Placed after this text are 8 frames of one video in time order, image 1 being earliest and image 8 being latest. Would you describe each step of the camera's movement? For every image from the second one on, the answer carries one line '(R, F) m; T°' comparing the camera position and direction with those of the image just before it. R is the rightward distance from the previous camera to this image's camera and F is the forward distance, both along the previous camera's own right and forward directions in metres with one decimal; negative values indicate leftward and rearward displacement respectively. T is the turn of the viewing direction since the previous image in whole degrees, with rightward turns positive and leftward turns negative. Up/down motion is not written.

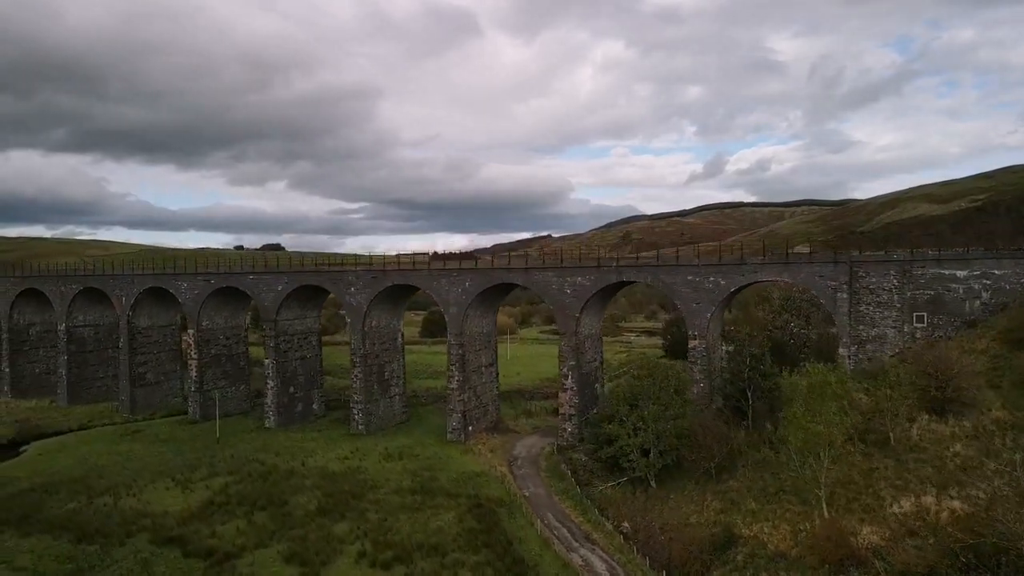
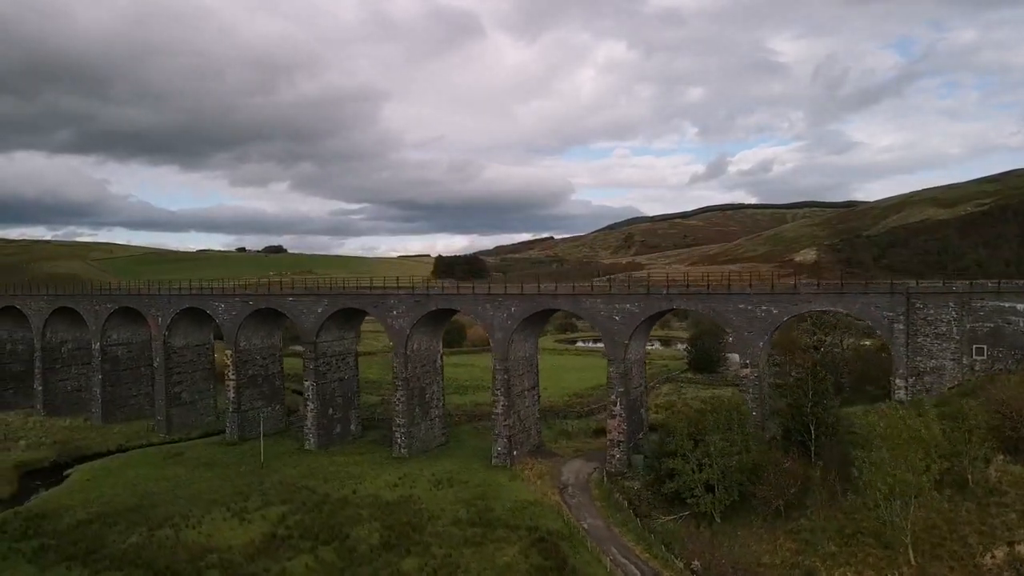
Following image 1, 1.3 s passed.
(-1.2, 0.0) m; 0°
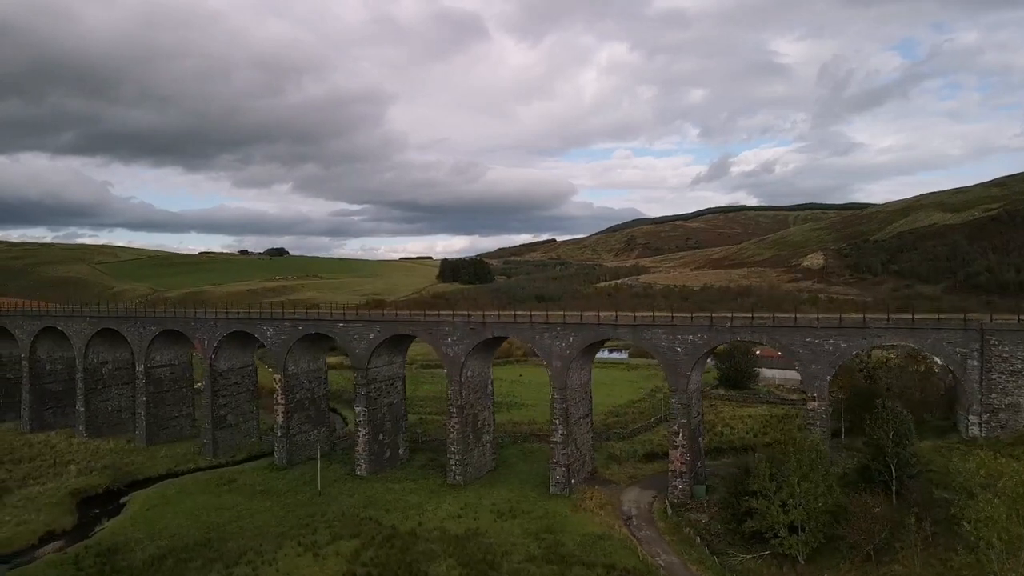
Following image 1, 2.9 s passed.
(-1.5, 0.0) m; 0°
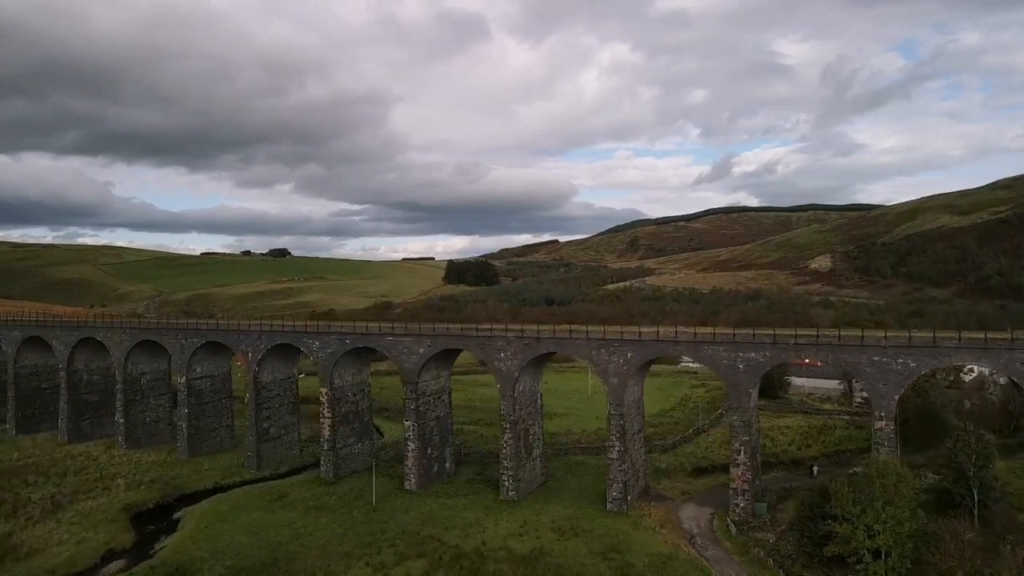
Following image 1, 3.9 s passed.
(-1.5, +0.1) m; 0°
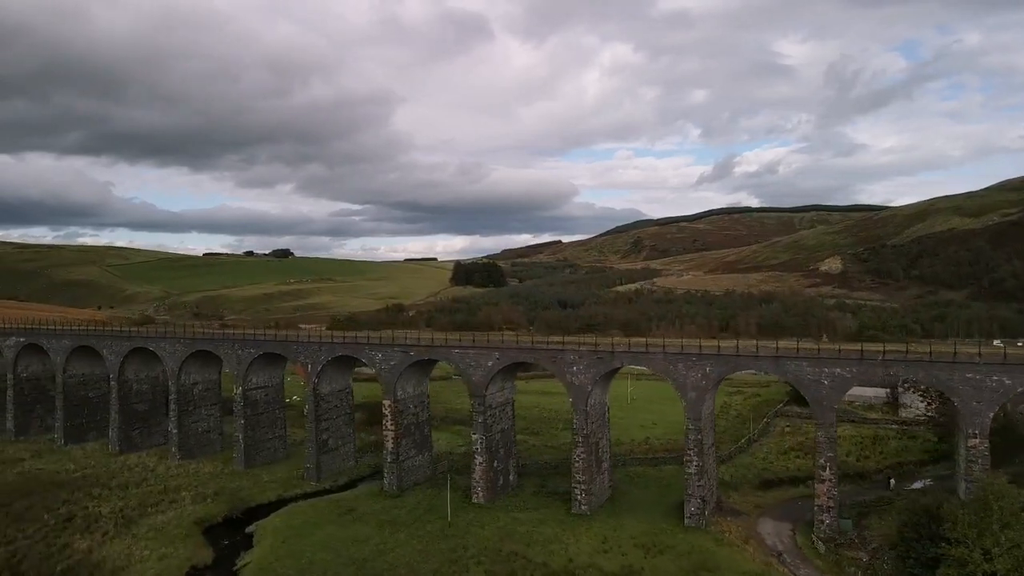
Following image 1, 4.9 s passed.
(-2.1, +0.2) m; 0°
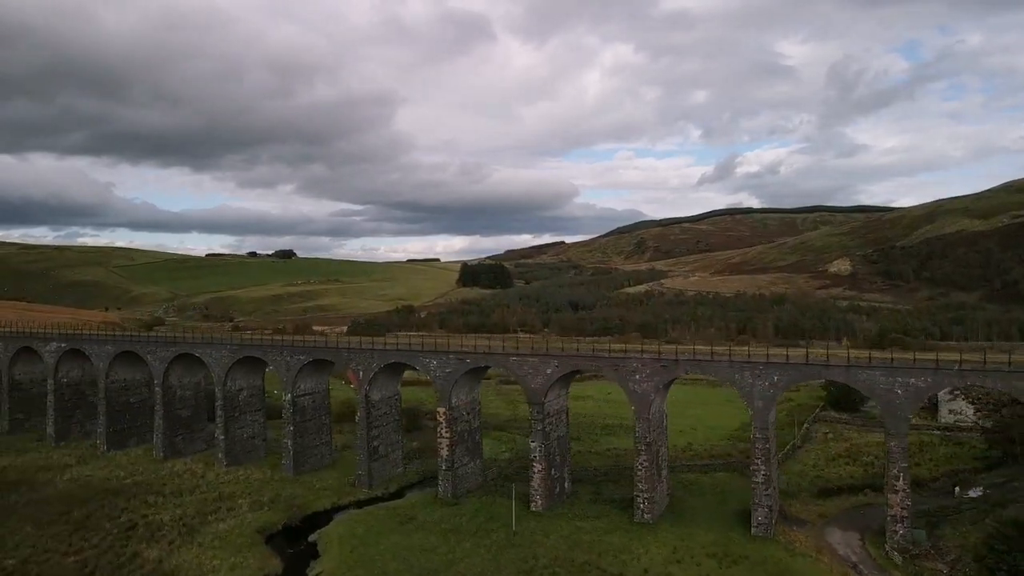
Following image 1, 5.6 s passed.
(-1.8, +0.1) m; 0°
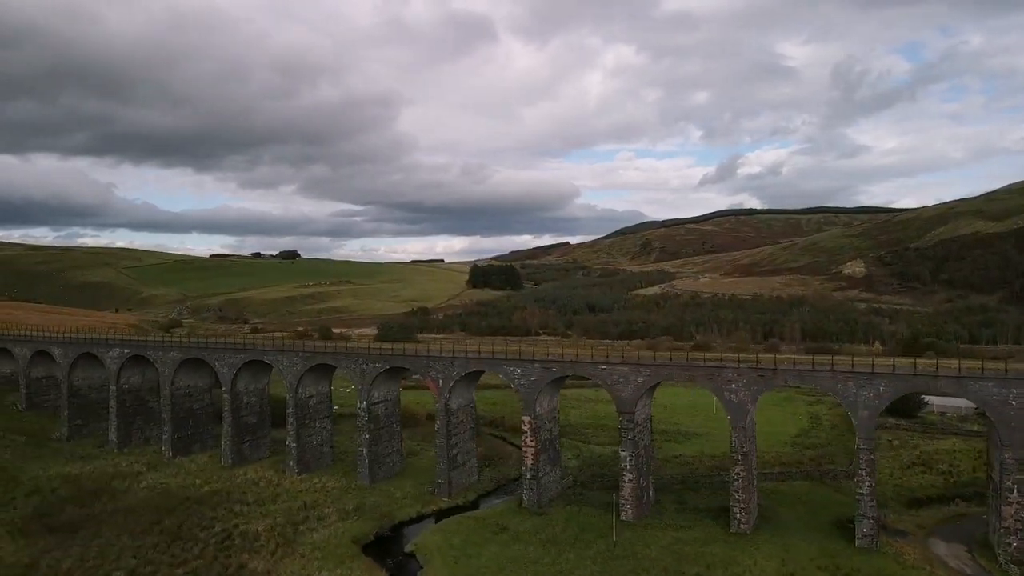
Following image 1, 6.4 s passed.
(-2.7, +0.1) m; 0°
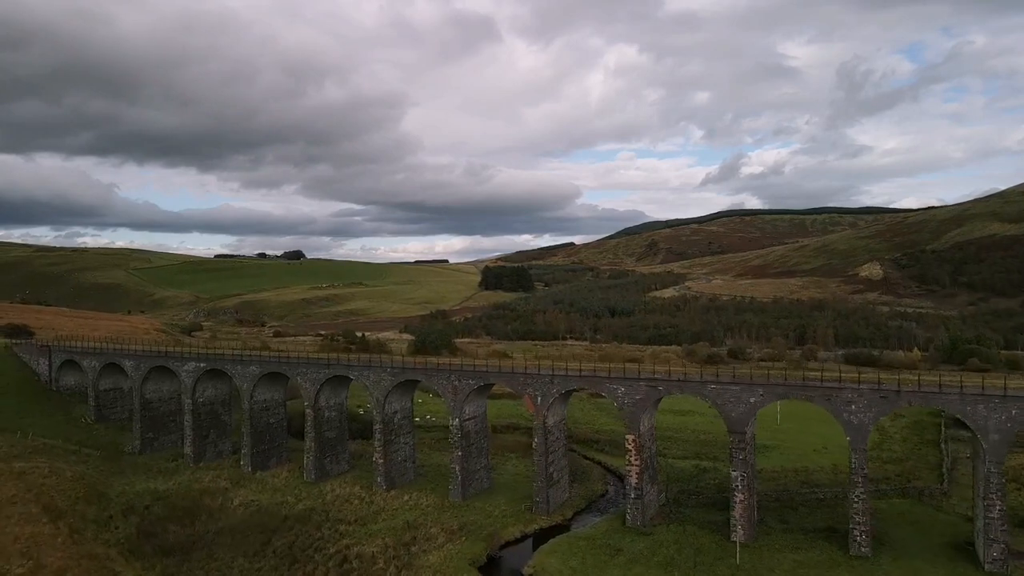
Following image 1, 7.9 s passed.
(-3.3, +0.3) m; 0°
